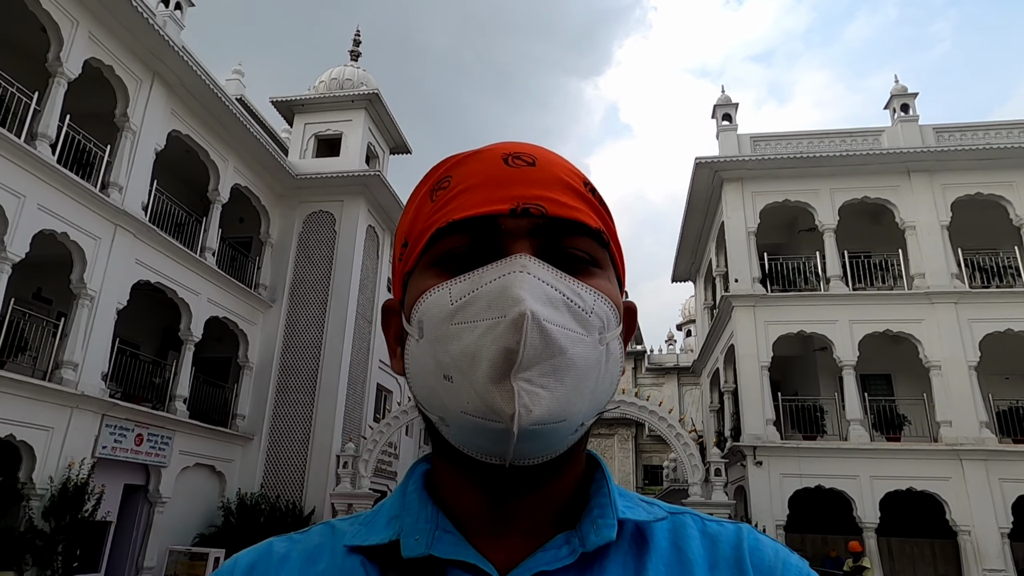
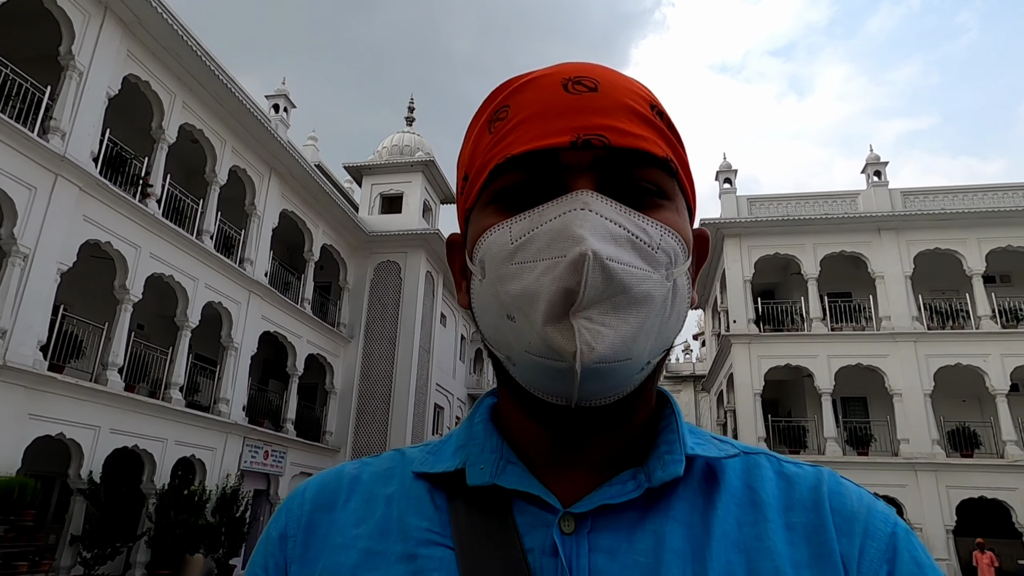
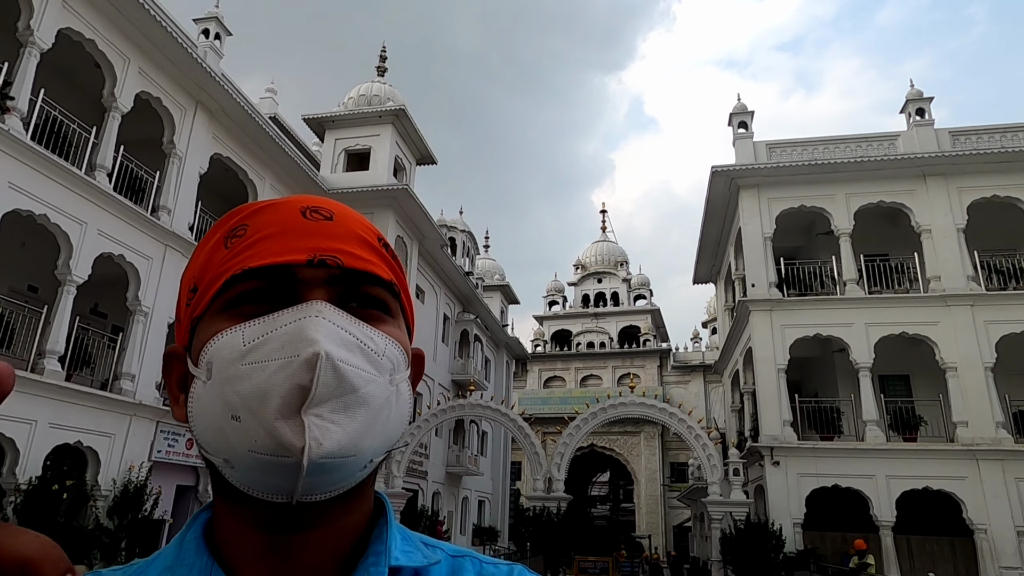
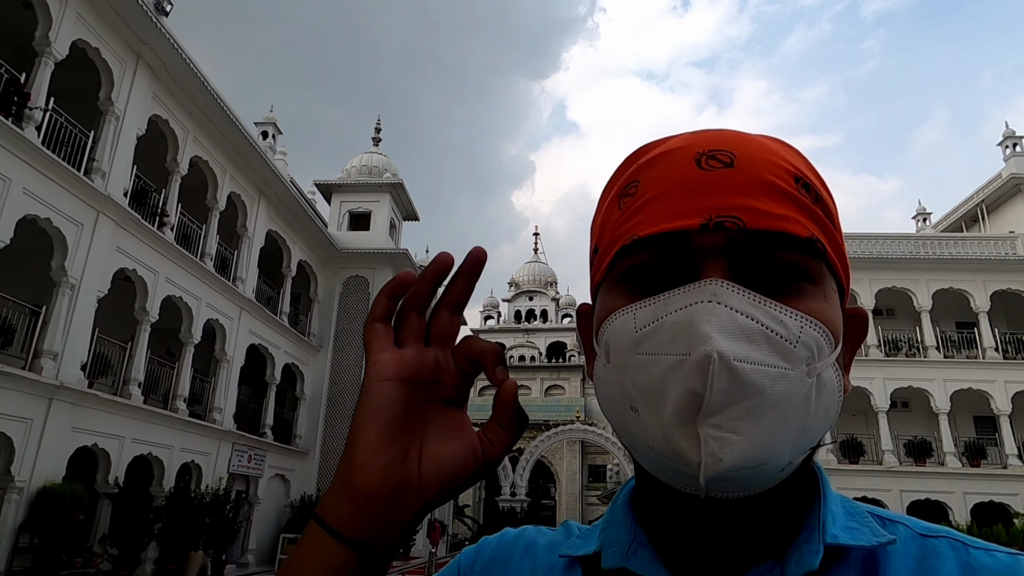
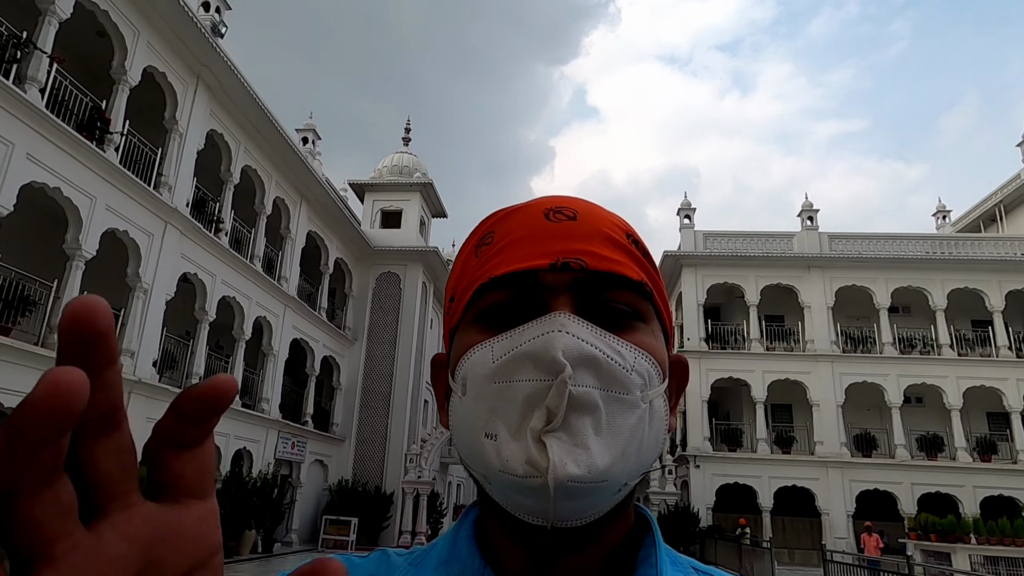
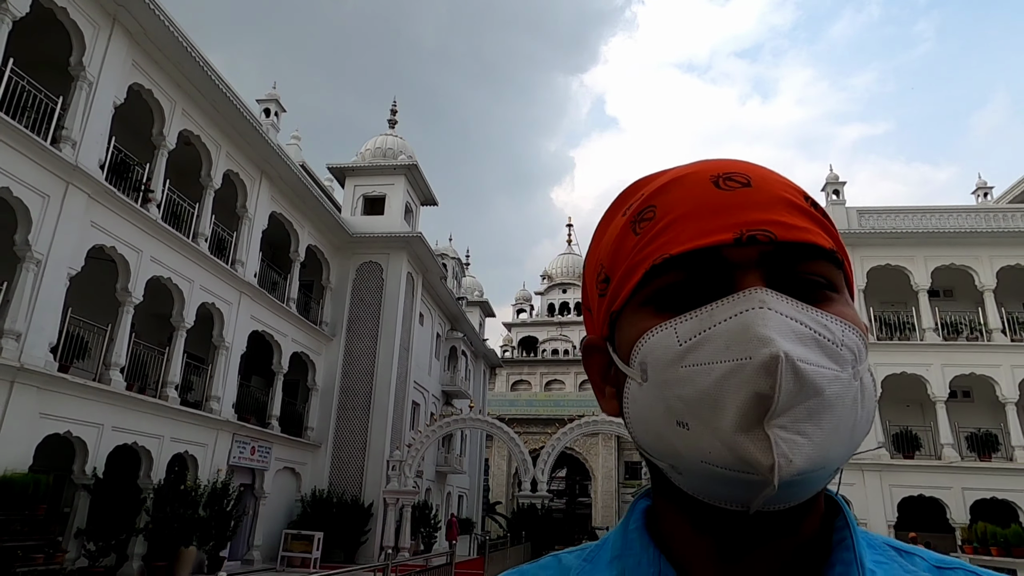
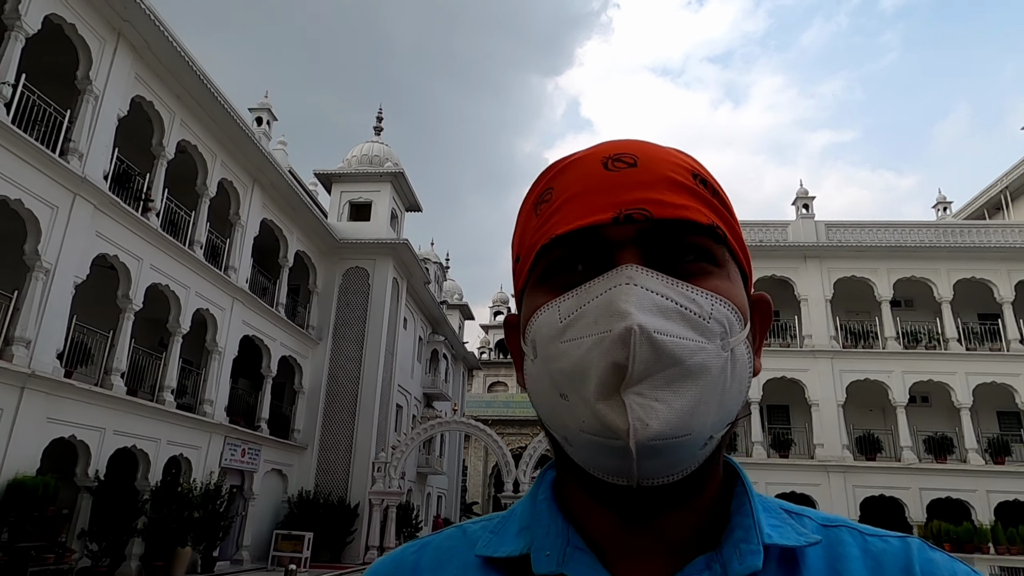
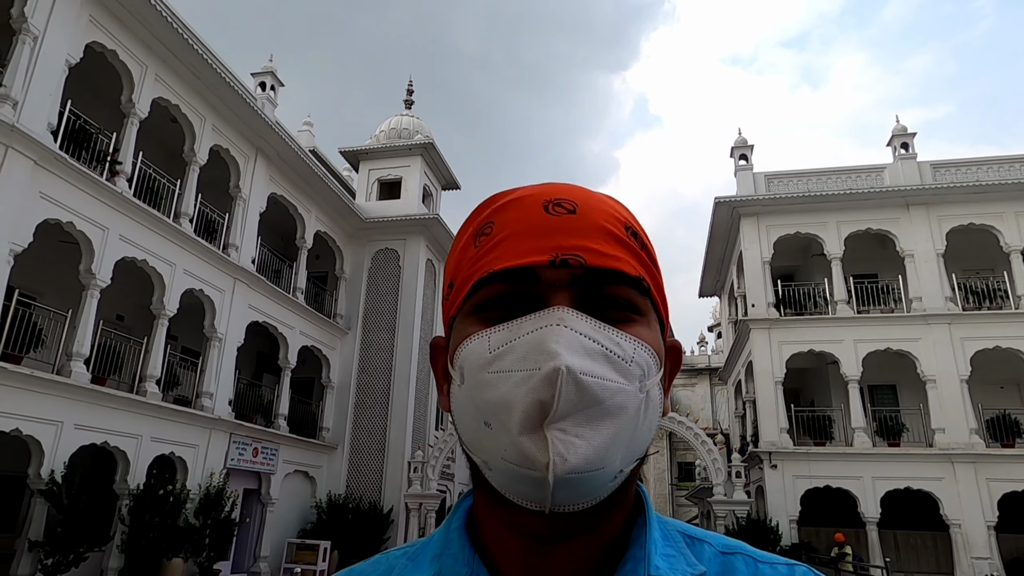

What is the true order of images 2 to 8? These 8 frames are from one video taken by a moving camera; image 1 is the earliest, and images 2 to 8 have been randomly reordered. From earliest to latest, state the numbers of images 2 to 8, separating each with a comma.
3, 8, 2, 6, 7, 4, 5
